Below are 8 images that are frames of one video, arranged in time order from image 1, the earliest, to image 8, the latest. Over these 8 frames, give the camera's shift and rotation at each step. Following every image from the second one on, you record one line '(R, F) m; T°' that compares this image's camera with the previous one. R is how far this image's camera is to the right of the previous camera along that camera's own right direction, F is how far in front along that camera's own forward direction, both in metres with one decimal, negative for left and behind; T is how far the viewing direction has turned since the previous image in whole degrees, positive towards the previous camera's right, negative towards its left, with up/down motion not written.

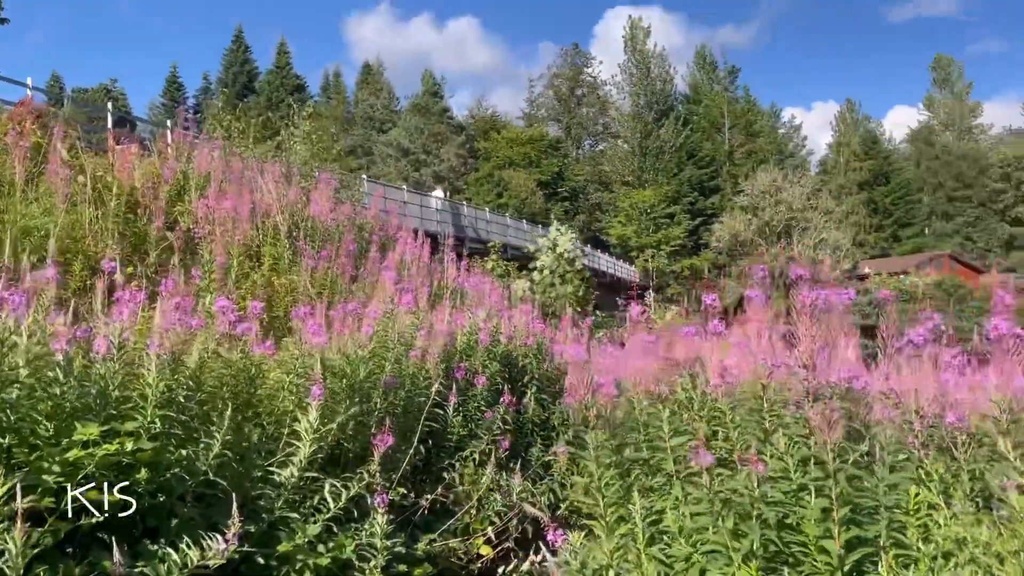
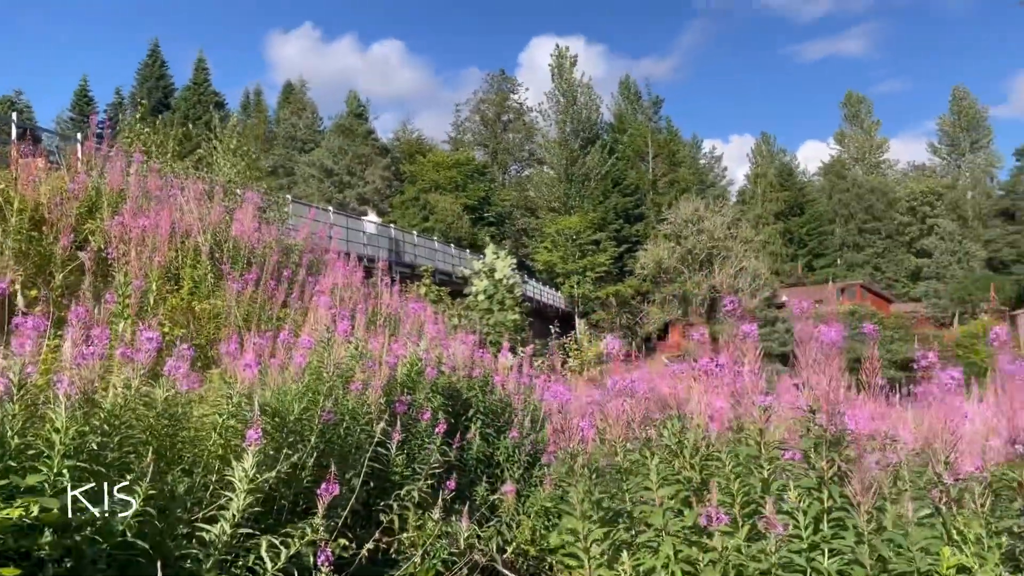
(-0.1, +0.3) m; +5°
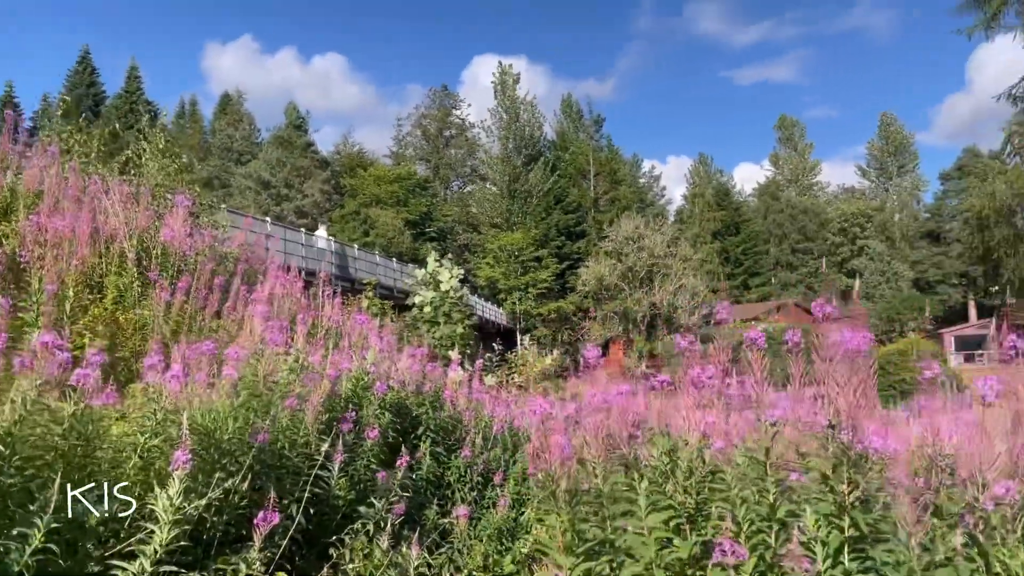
(-0.1, +0.3) m; +4°
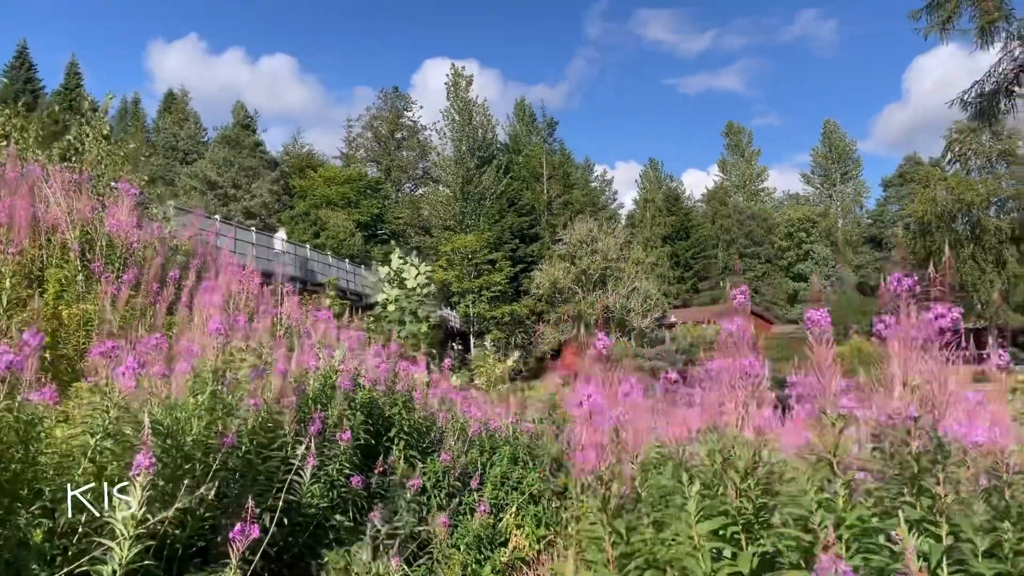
(-0.2, +0.3) m; +3°
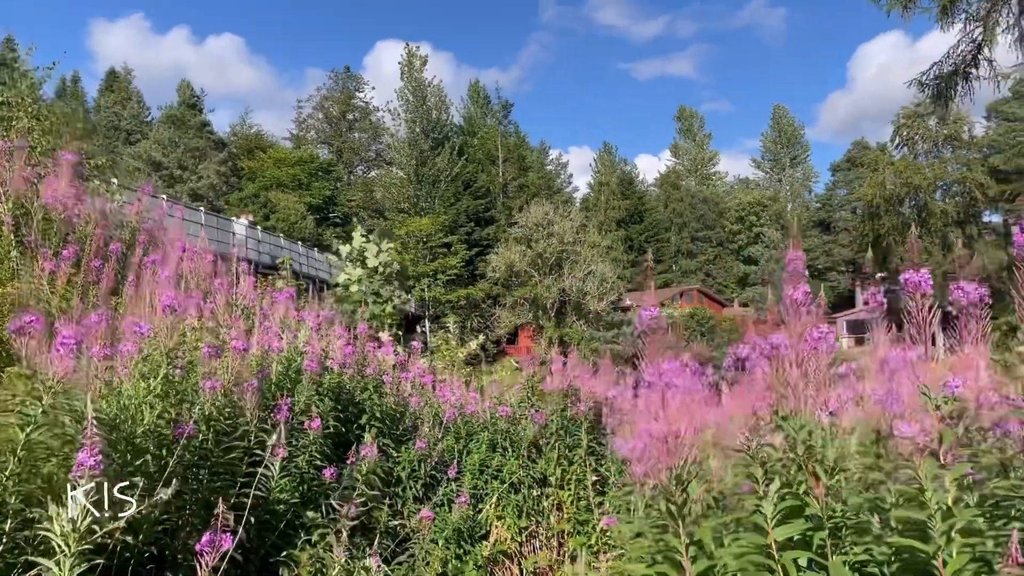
(-0.2, +0.3) m; +3°
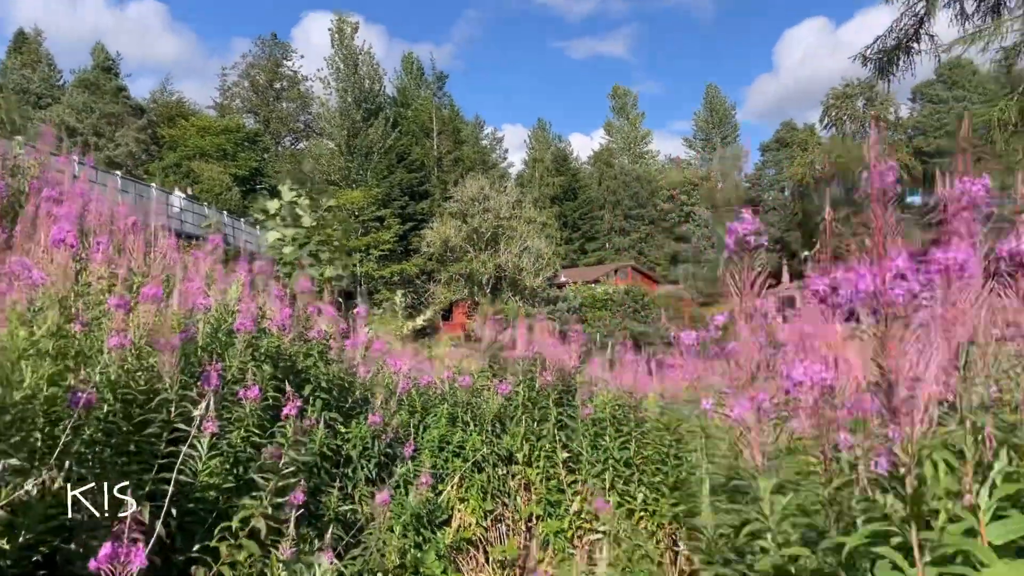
(-0.2, +0.6) m; +5°
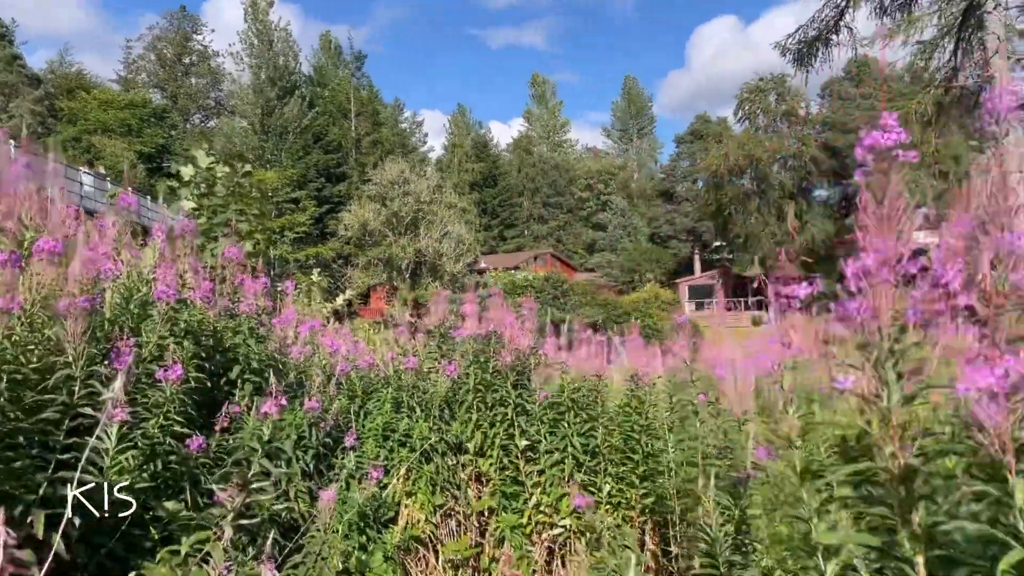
(-0.2, +0.4) m; +6°
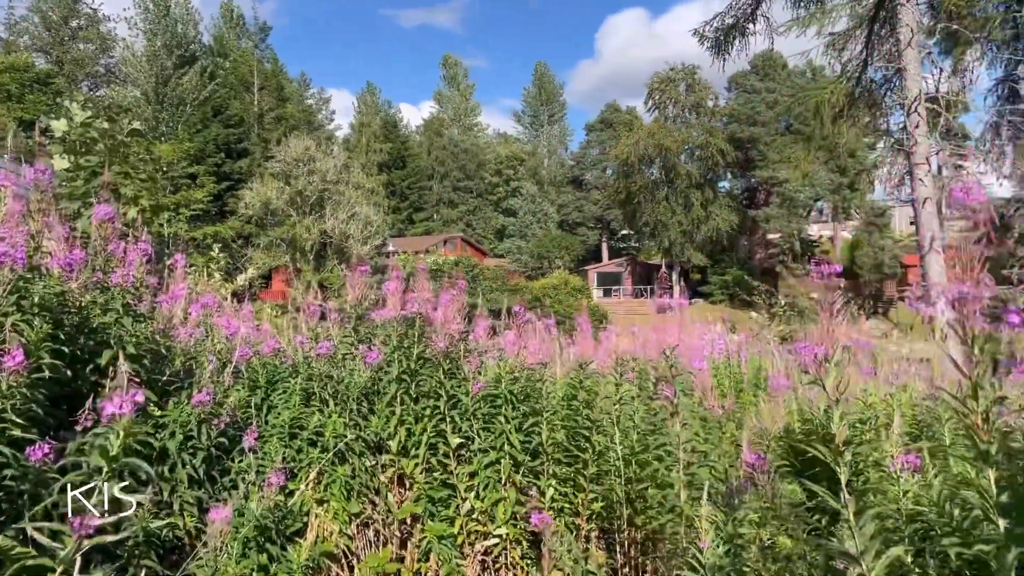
(-0.1, +0.5) m; +6°
